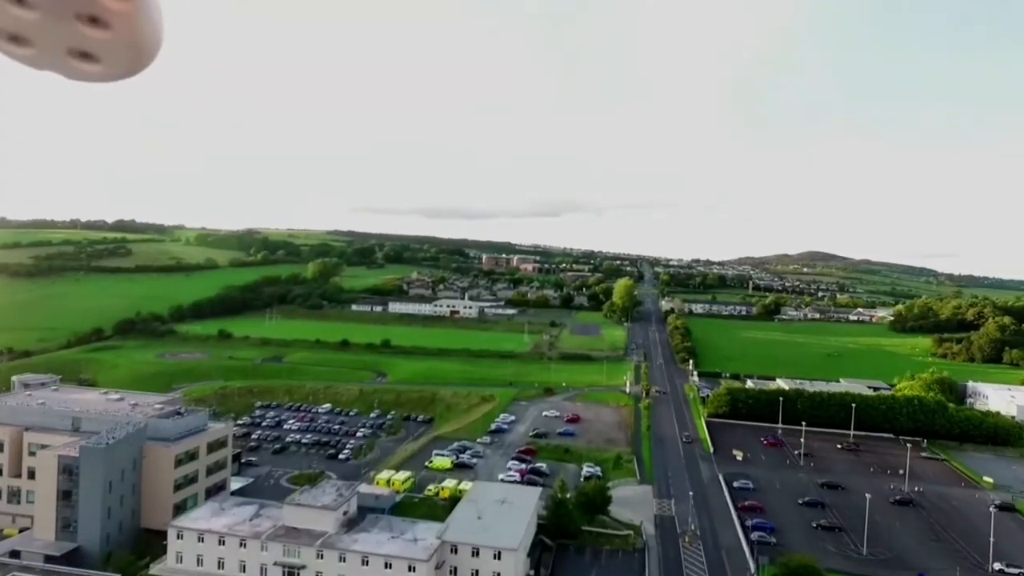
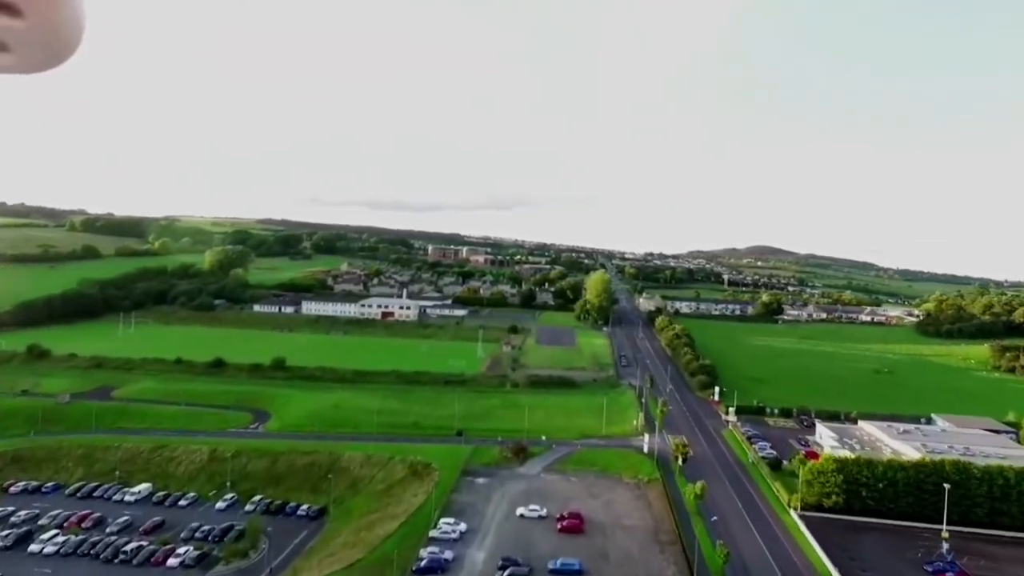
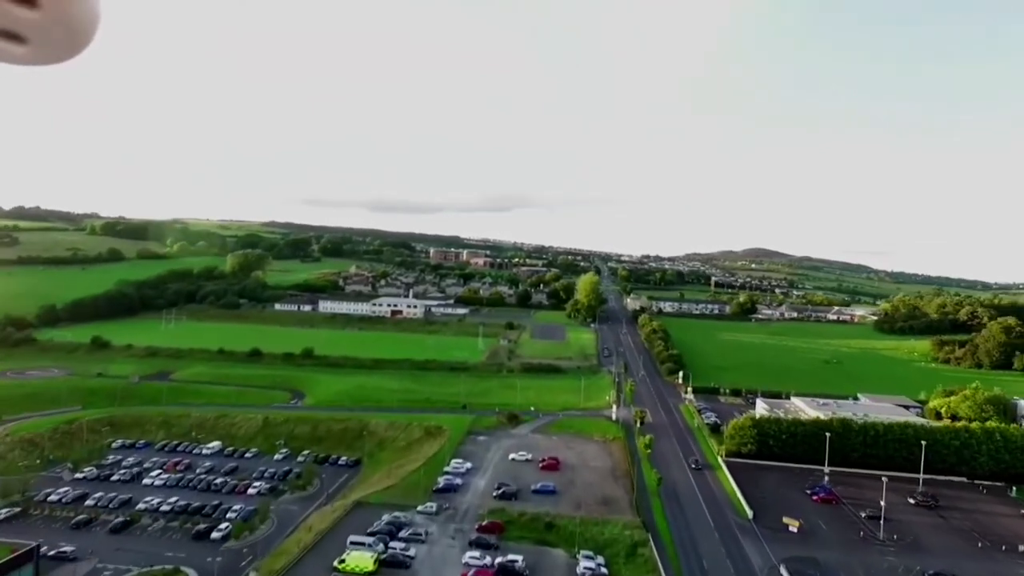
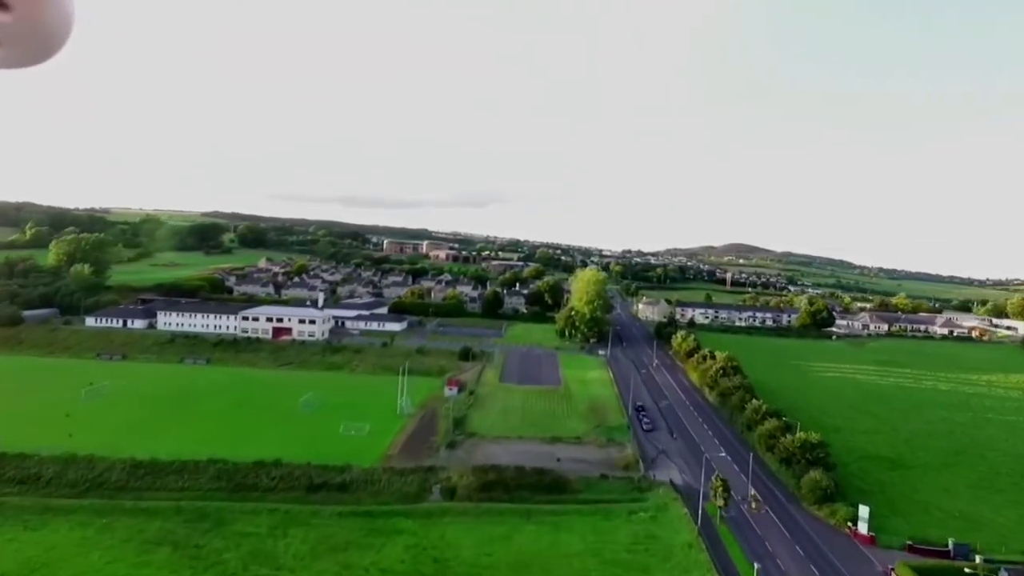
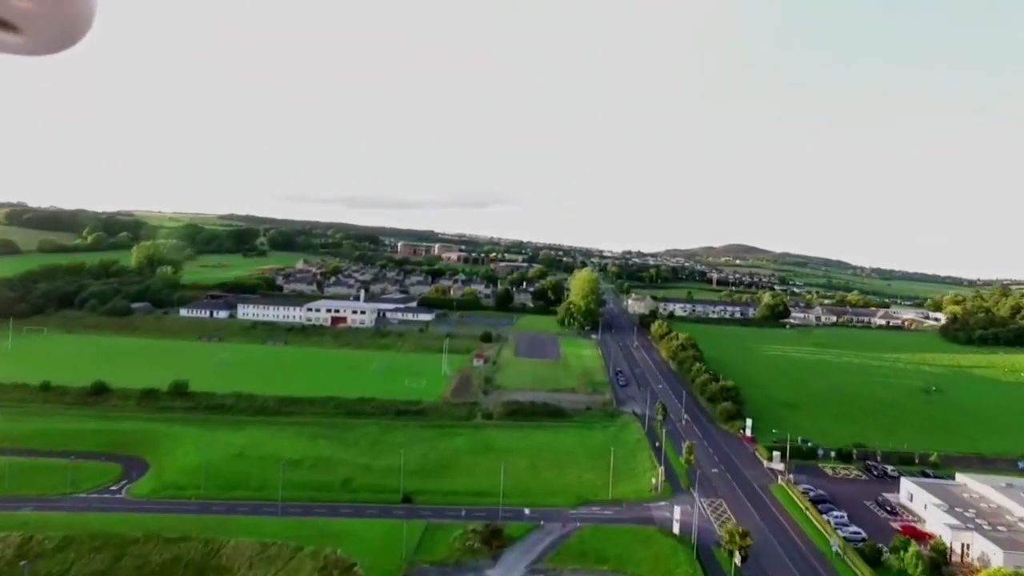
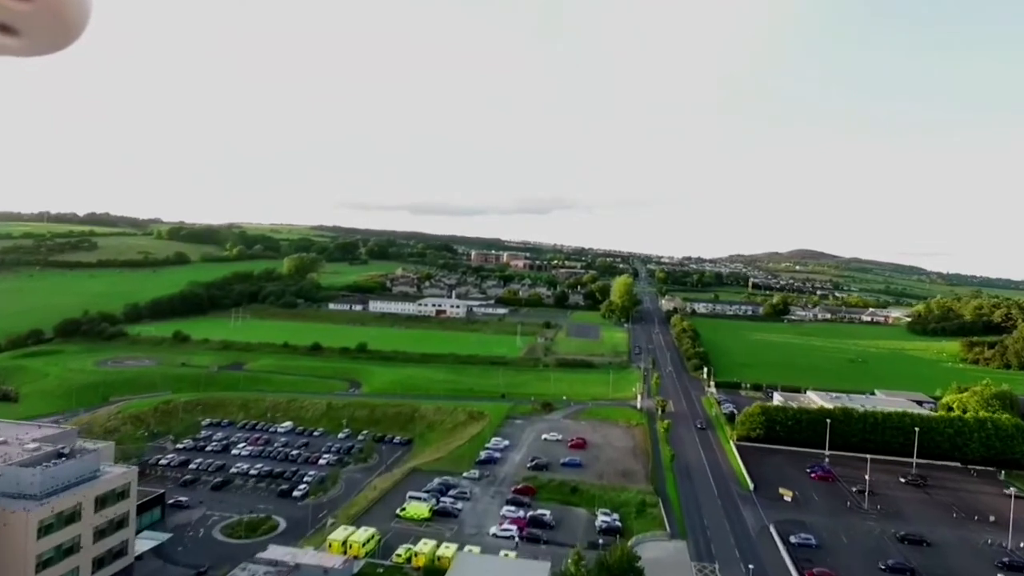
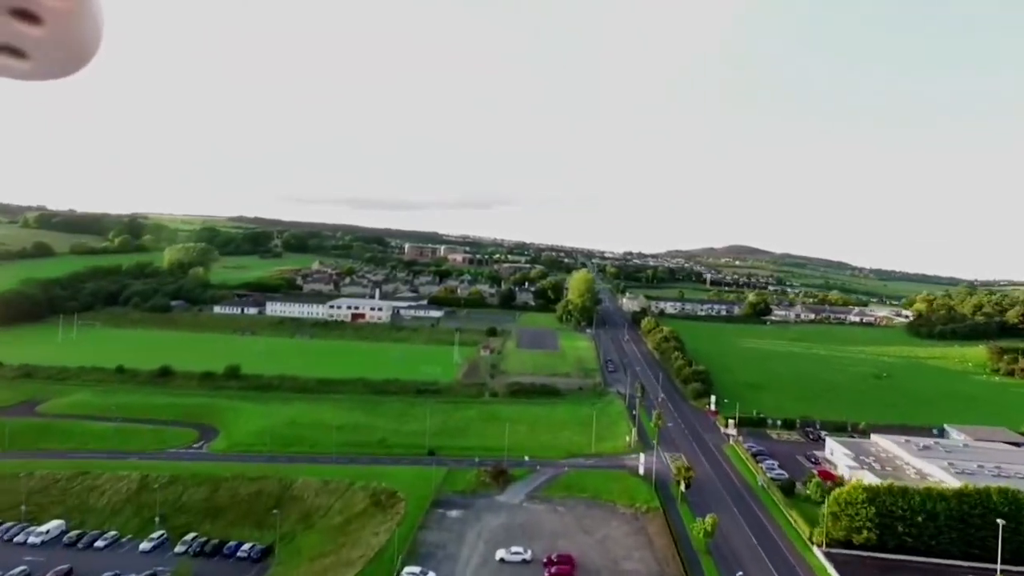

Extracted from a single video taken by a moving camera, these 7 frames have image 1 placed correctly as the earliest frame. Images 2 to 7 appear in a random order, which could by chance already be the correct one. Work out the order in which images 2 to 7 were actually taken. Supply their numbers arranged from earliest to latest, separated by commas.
6, 3, 2, 7, 5, 4
